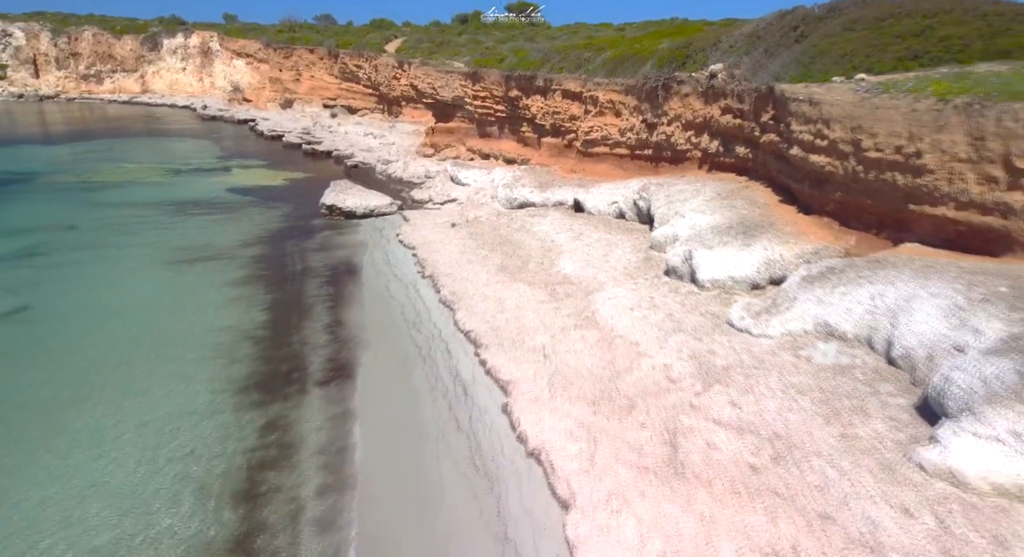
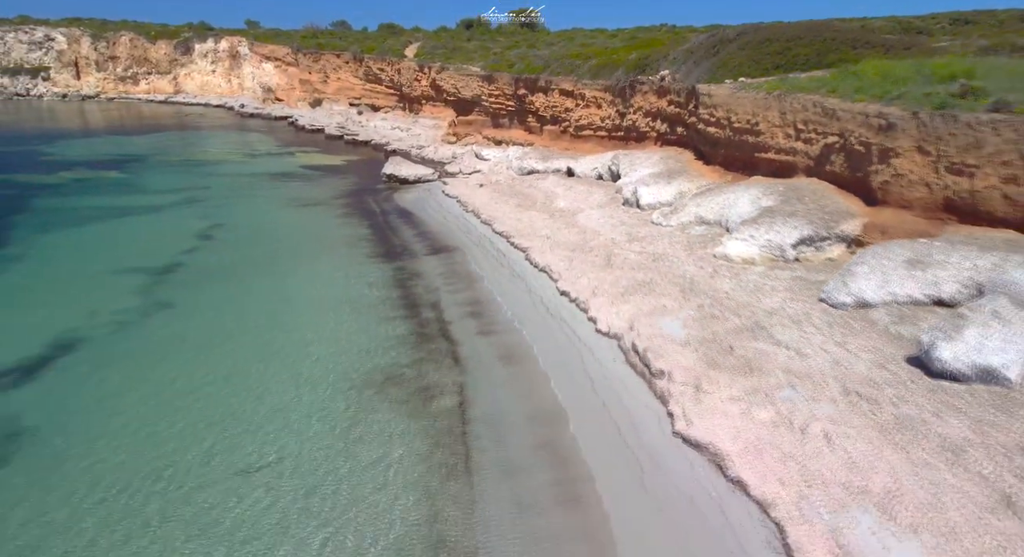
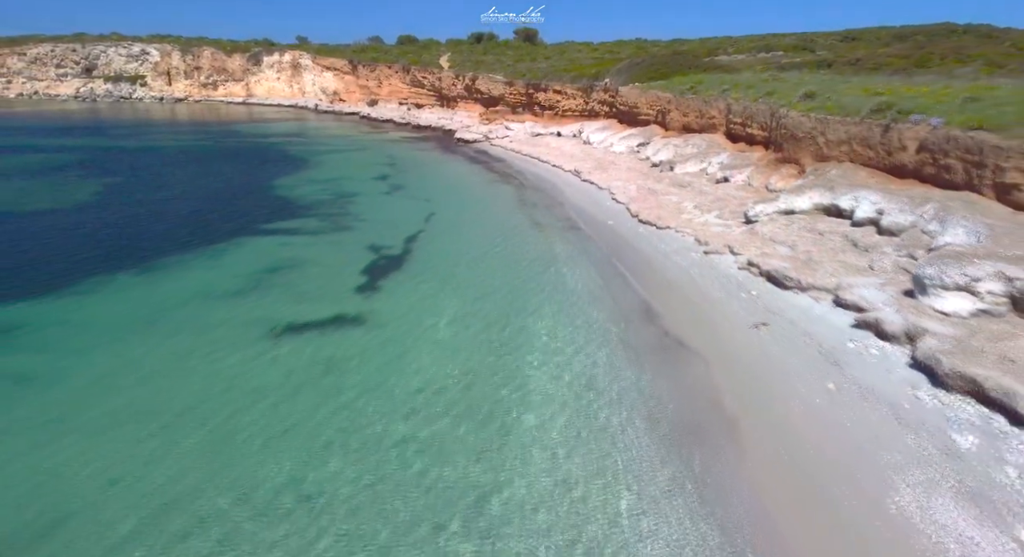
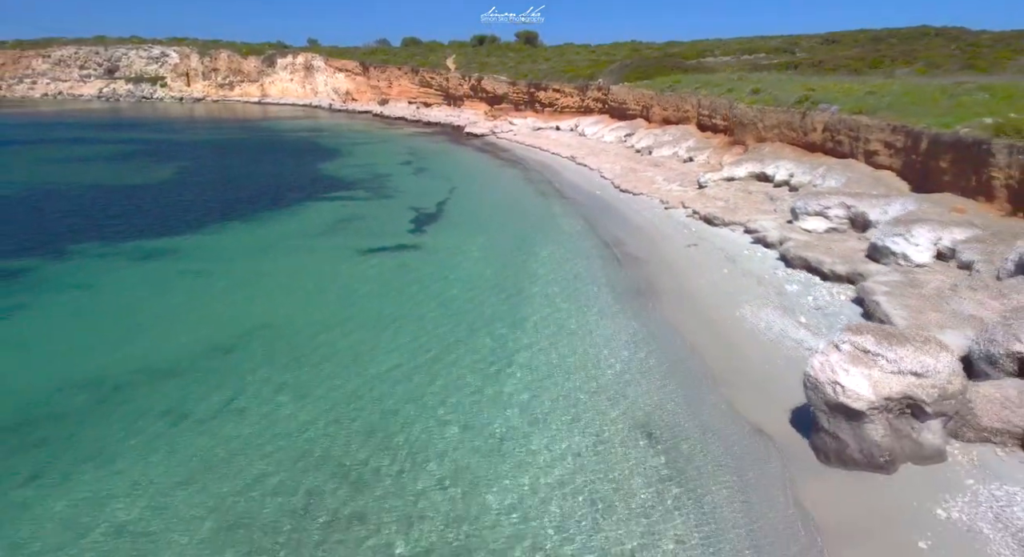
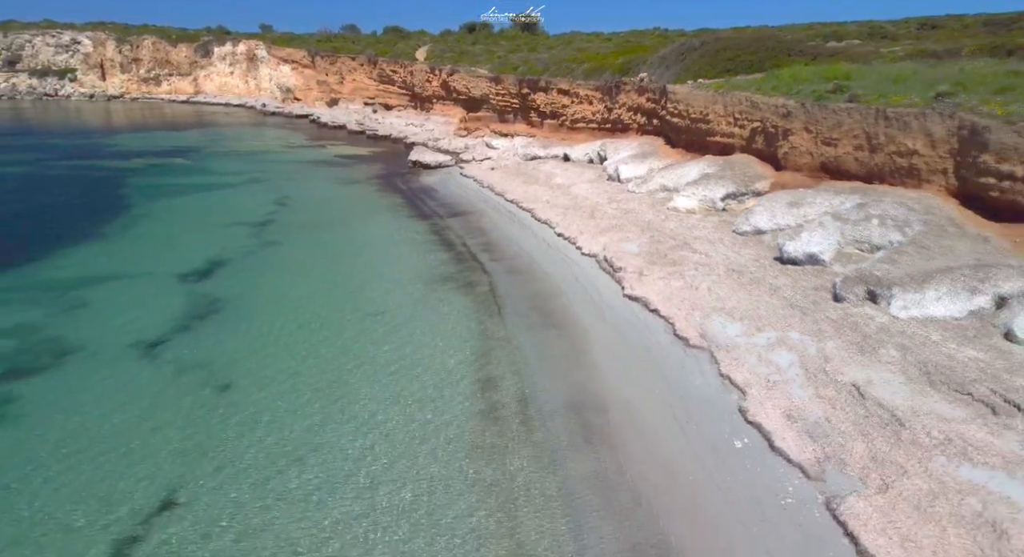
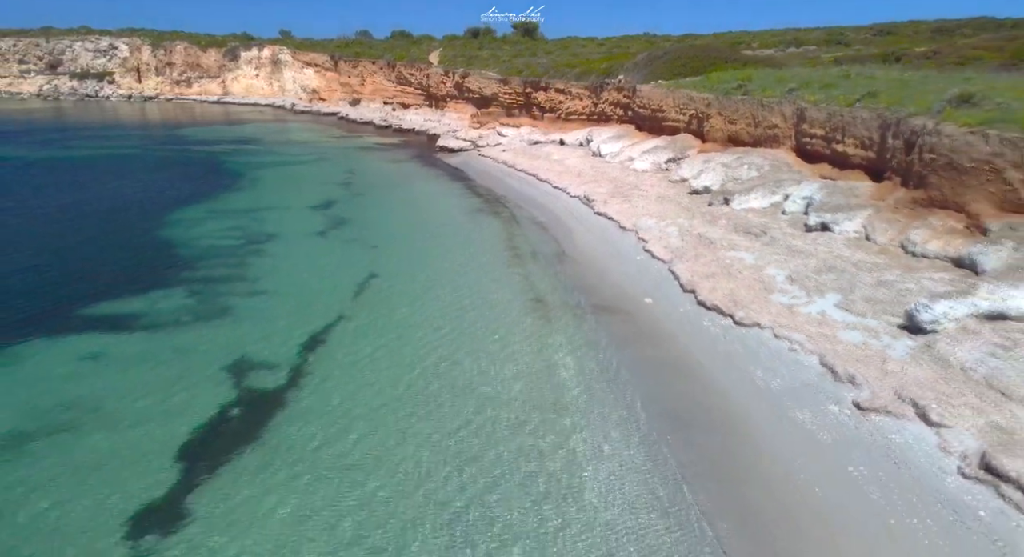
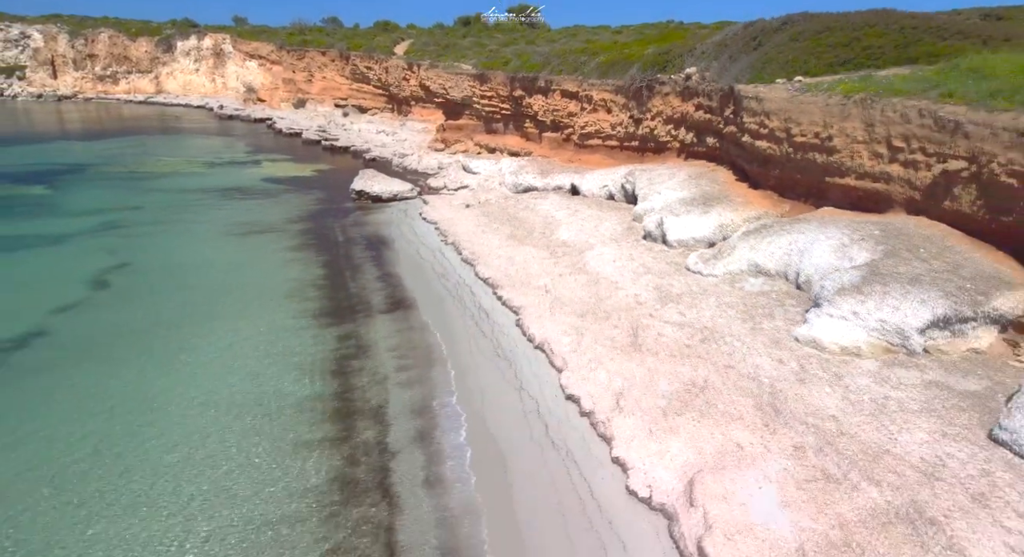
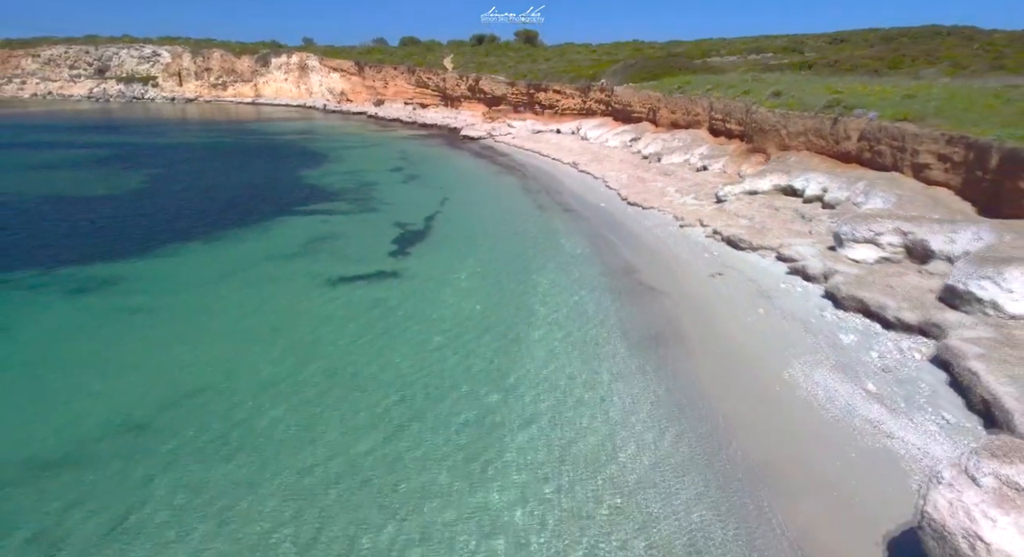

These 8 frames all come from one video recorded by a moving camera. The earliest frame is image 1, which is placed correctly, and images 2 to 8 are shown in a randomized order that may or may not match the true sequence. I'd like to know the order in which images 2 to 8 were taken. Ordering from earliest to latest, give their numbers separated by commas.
7, 2, 5, 6, 3, 8, 4
